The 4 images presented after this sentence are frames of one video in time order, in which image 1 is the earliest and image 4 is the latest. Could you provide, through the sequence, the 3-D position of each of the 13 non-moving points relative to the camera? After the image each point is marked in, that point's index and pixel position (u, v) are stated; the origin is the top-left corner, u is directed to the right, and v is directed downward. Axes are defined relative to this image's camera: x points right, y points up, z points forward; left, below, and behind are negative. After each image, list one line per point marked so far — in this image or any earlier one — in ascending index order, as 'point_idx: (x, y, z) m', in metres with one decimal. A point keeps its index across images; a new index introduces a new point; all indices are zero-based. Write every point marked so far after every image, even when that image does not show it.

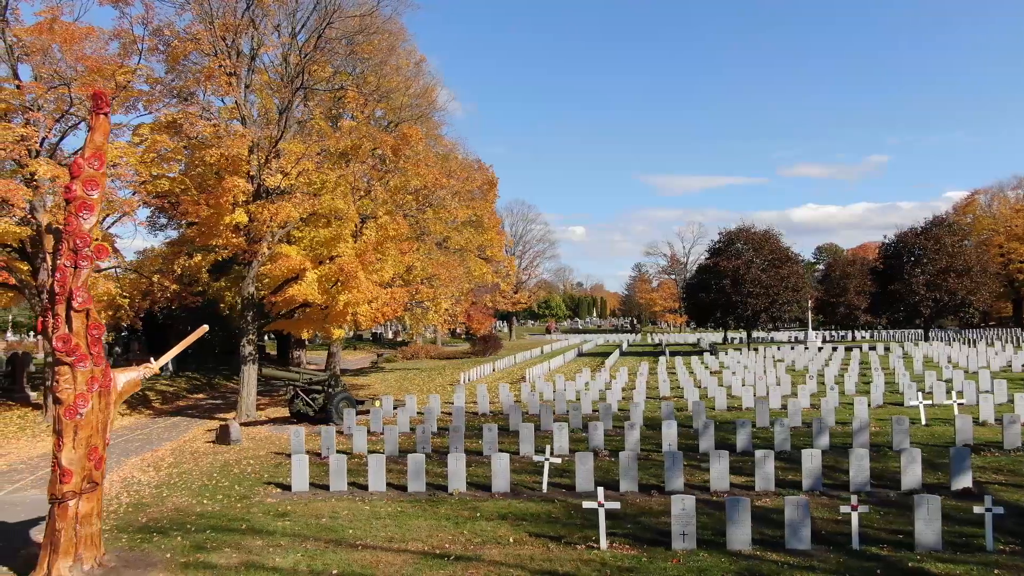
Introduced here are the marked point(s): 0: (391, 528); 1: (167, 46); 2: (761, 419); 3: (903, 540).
0: (-1.2, -2.4, +7.0) m
1: (-7.9, +5.5, +16.0) m
2: (+4.0, -2.1, +11.2) m
3: (+3.3, -2.1, +5.8) m
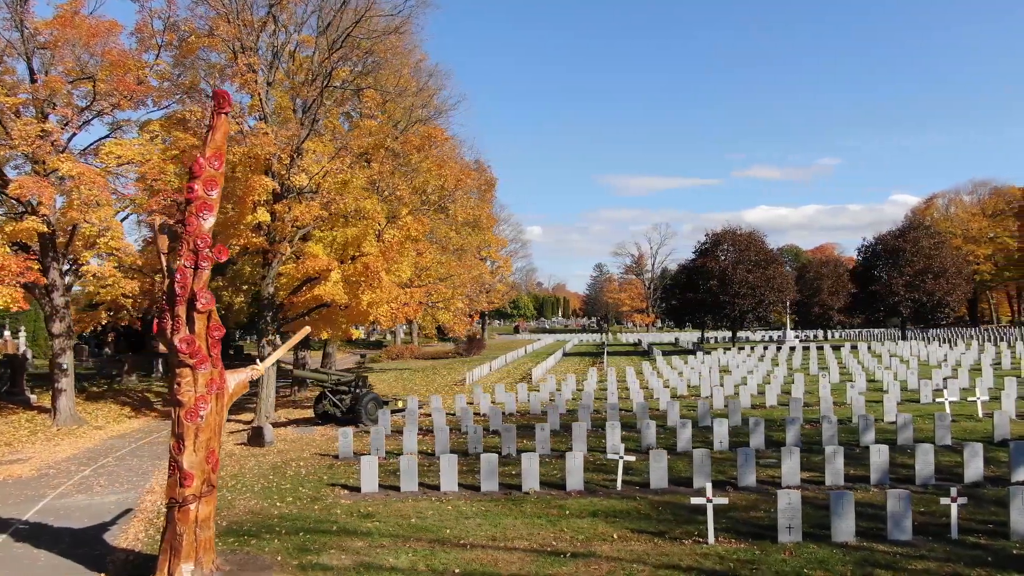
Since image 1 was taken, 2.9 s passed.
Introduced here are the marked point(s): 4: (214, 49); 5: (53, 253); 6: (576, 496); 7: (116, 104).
0: (-0.2, -2.4, +7.0) m
1: (-7.4, +5.5, +15.7) m
2: (+4.7, -2.1, +11.5) m
3: (+4.3, -2.1, +6.1) m
4: (-6.7, +5.4, +15.7) m
5: (-10.2, +0.8, +15.4) m
6: (+0.7, -2.4, +8.0) m
7: (-8.4, +3.9, +14.8) m
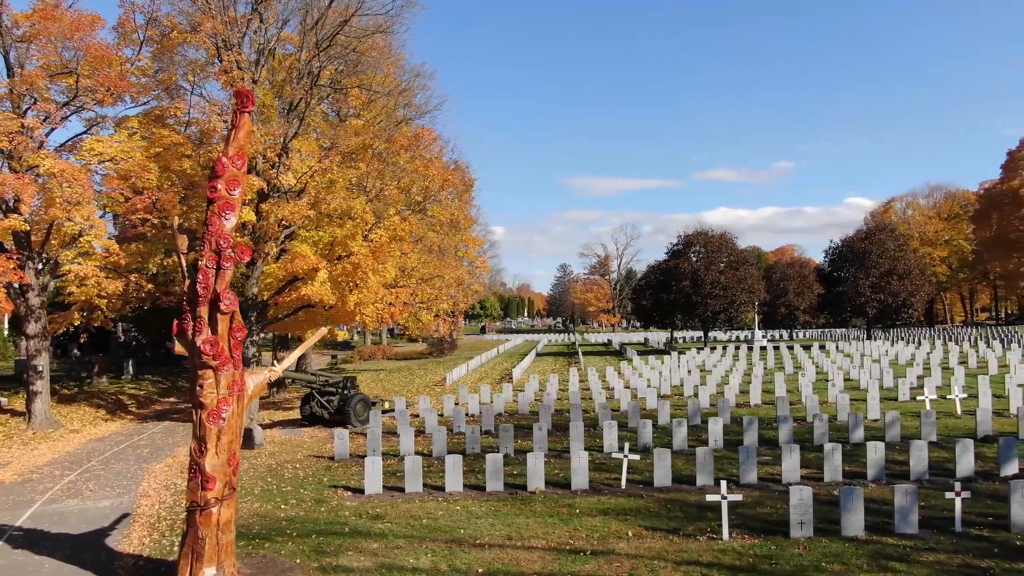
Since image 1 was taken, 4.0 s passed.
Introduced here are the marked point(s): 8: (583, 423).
0: (-0.1, -2.4, +7.1) m
1: (-7.6, +5.5, +15.4) m
2: (+4.6, -2.1, +11.8) m
3: (+4.4, -2.1, +6.3) m
4: (-7.0, +5.4, +15.4) m
5: (-10.4, +0.8, +15.0) m
6: (+0.8, -2.4, +8.1) m
7: (-8.6, +3.9, +14.5) m
8: (+1.0, -2.0, +10.2) m
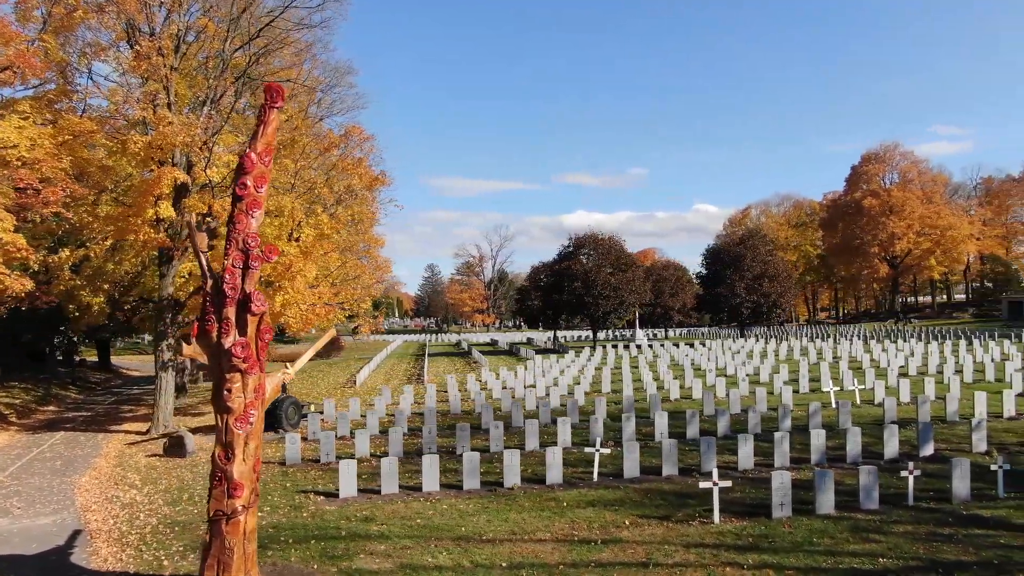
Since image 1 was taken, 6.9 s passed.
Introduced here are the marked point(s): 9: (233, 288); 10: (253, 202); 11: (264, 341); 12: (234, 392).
0: (-0.1, -2.4, +7.2) m
1: (-8.9, +5.6, +14.2) m
2: (+3.7, -2.2, +12.7) m
3: (+4.5, -2.2, +7.3) m
4: (-8.3, +5.4, +14.3) m
5: (-11.6, +0.8, +13.3) m
6: (+0.6, -2.4, +8.4) m
7: (-9.7, +3.9, +13.1) m
8: (+0.5, -2.0, +10.5) m
9: (-2.1, 0.0, +5.3) m
10: (-2.0, +0.7, +5.4) m
11: (-2.0, -0.4, +5.5) m
12: (-2.1, -0.8, +5.3) m
